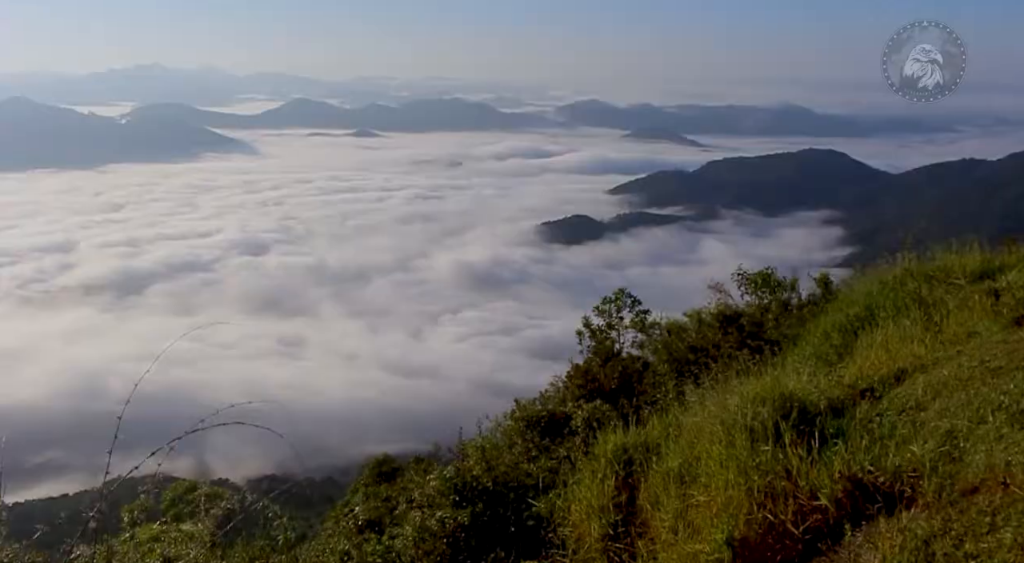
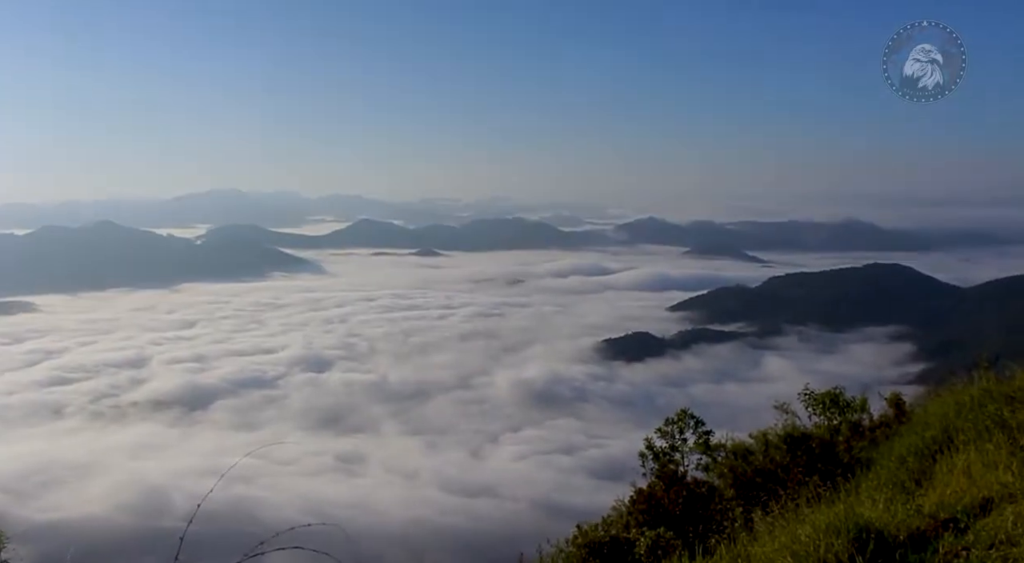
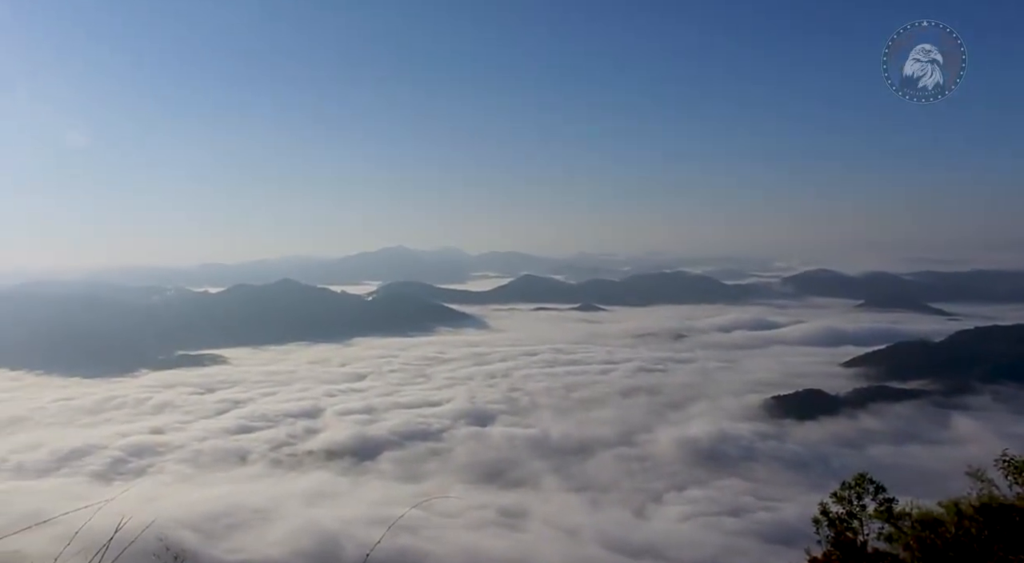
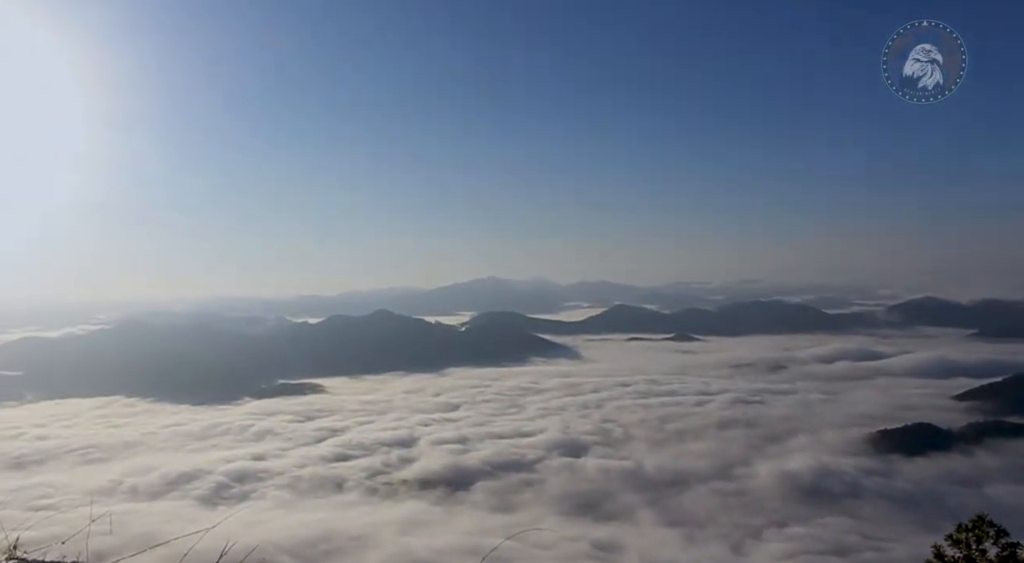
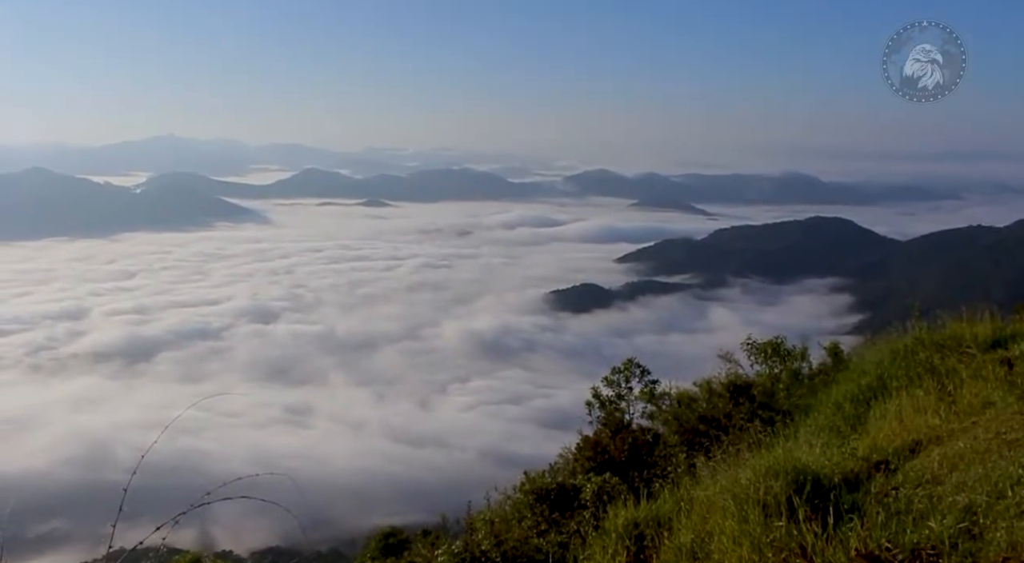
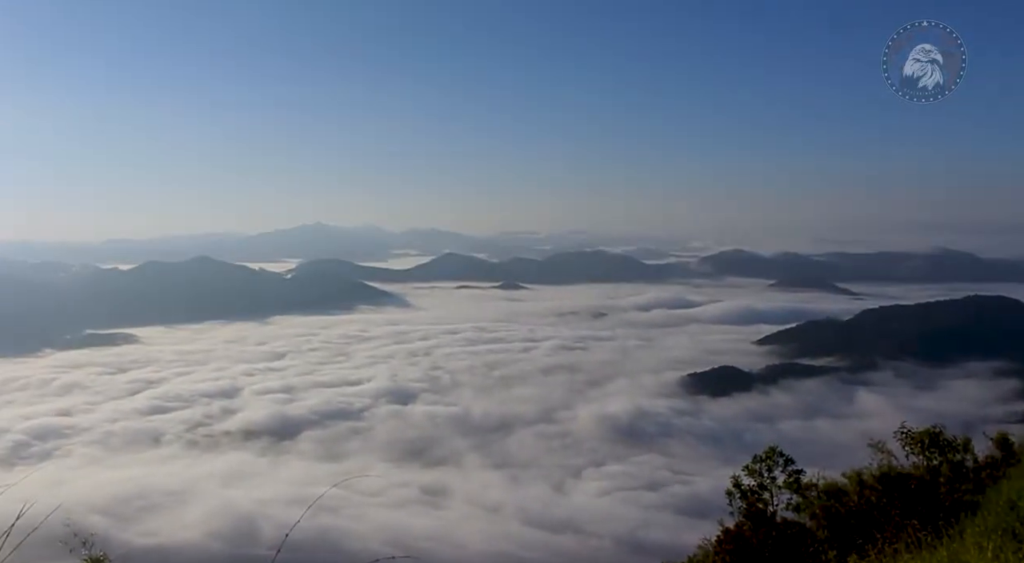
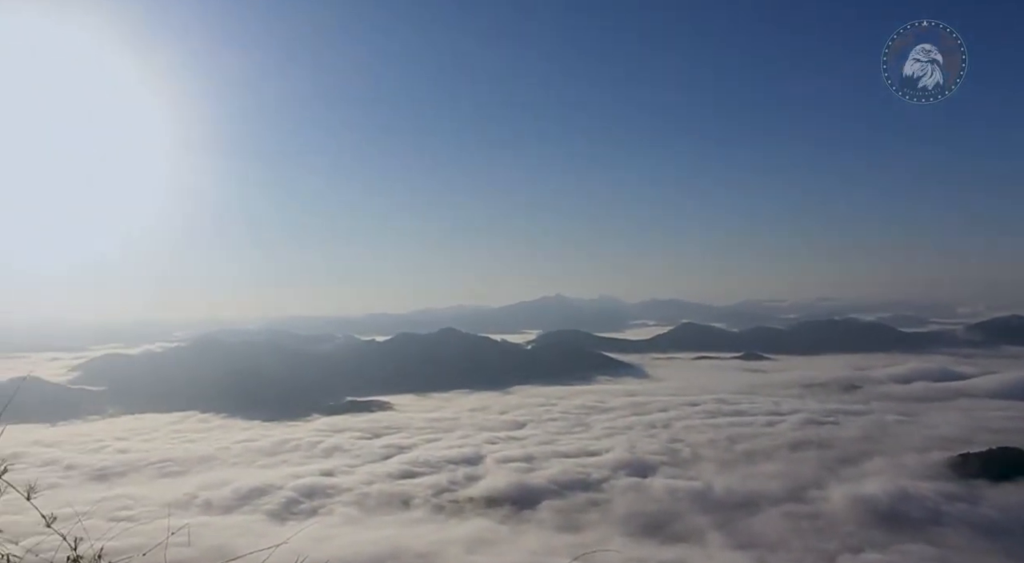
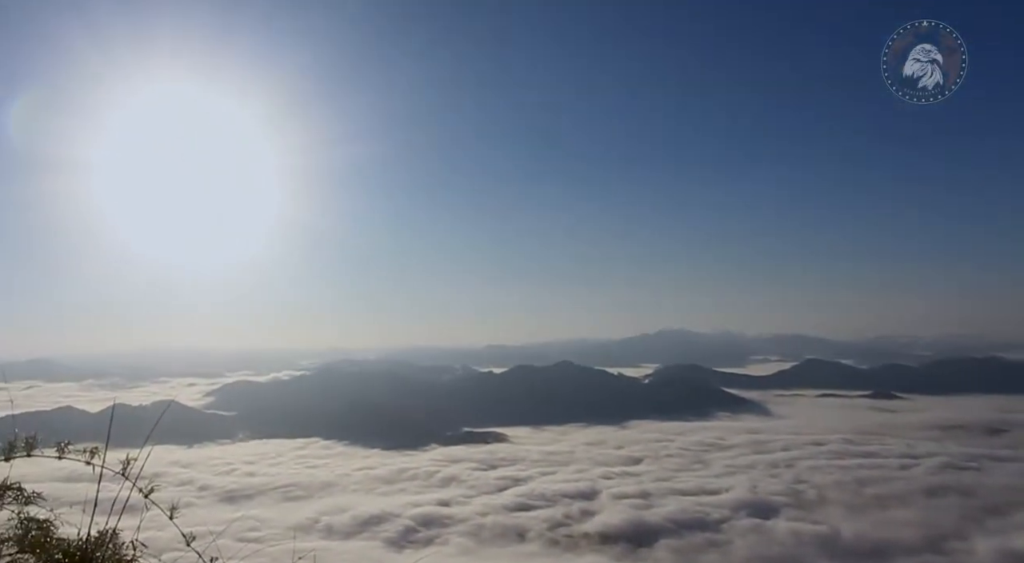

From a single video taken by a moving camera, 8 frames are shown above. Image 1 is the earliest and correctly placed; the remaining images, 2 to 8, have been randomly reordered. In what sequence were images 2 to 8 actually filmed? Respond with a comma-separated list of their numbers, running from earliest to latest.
5, 2, 6, 3, 4, 7, 8
